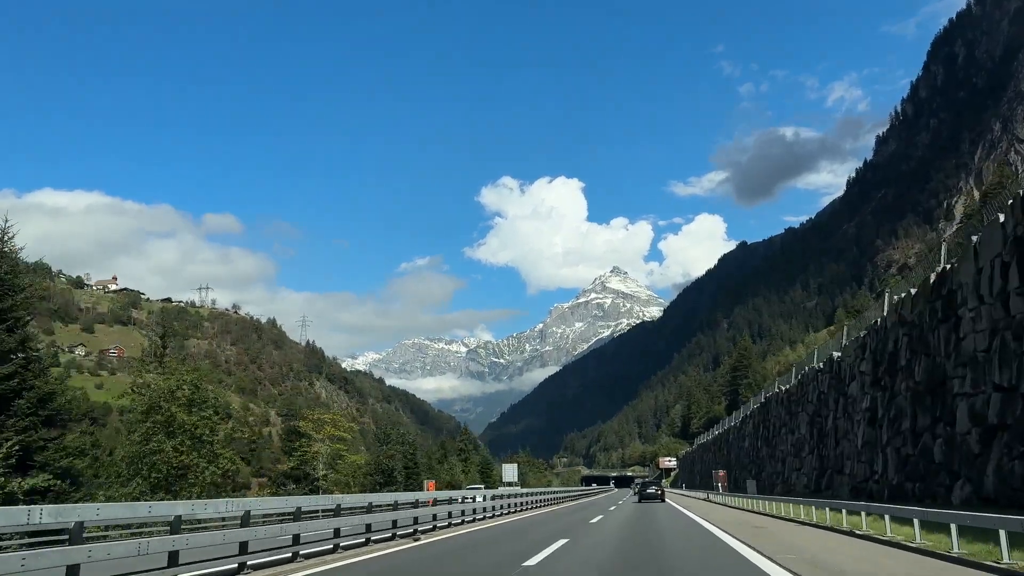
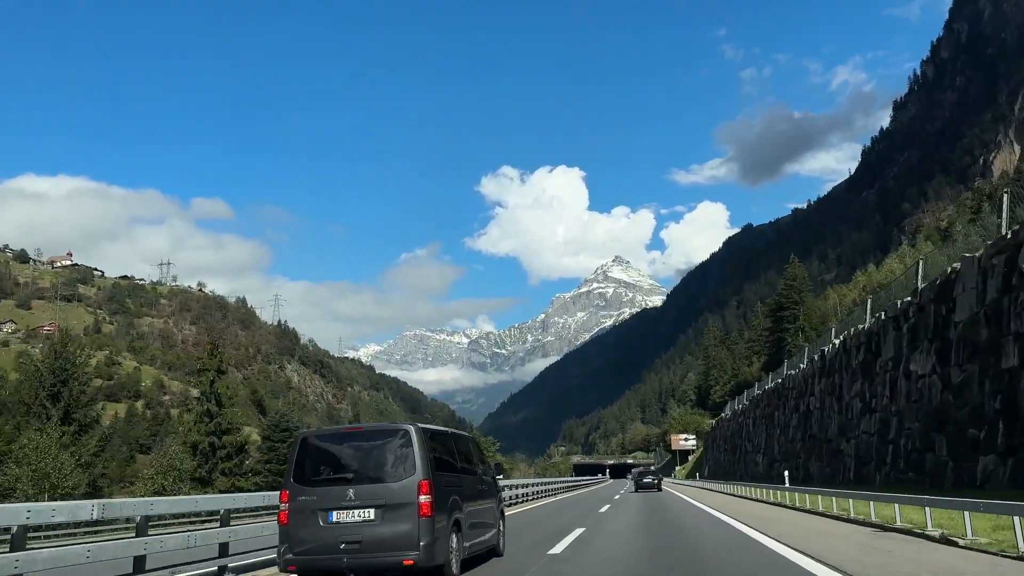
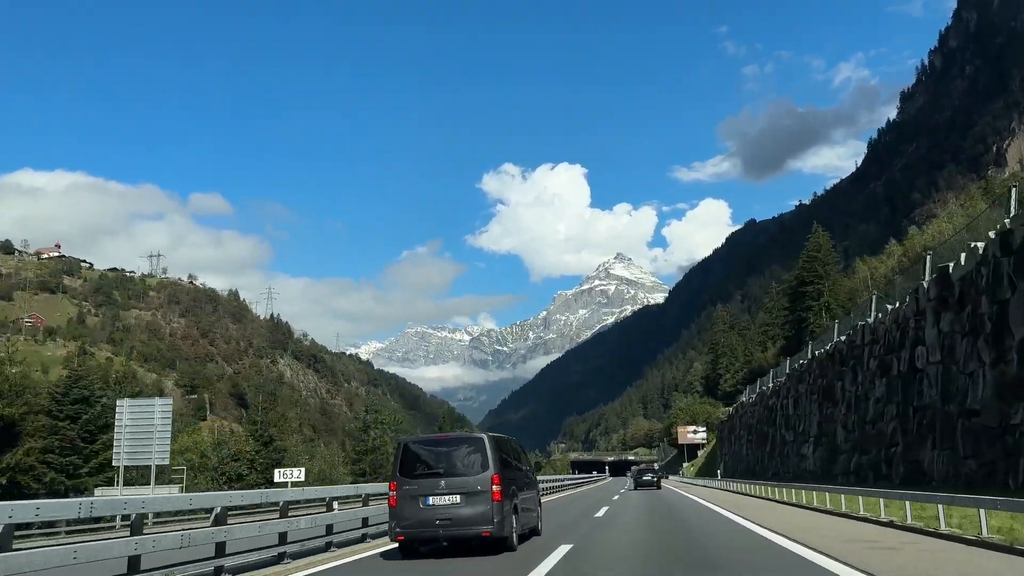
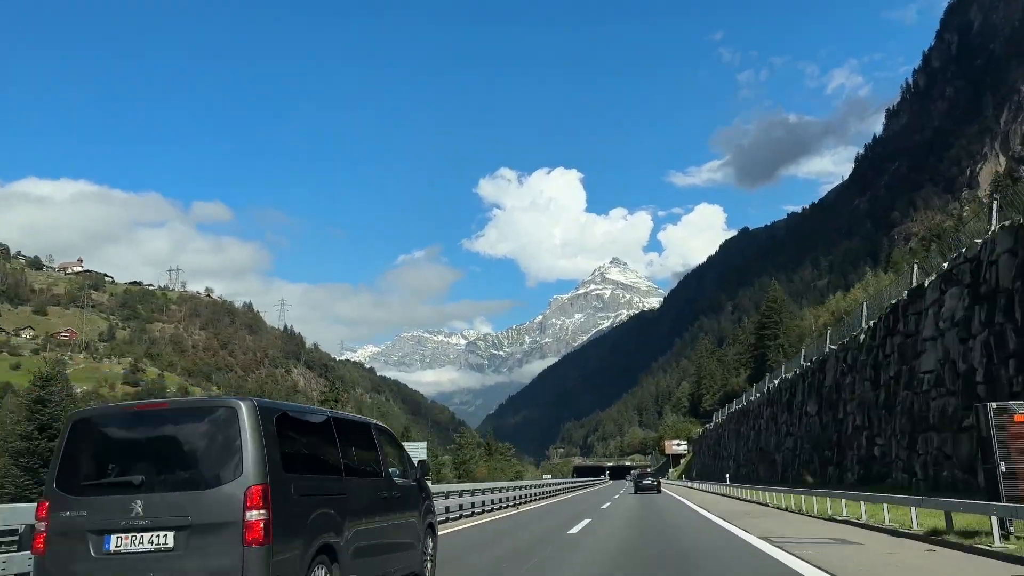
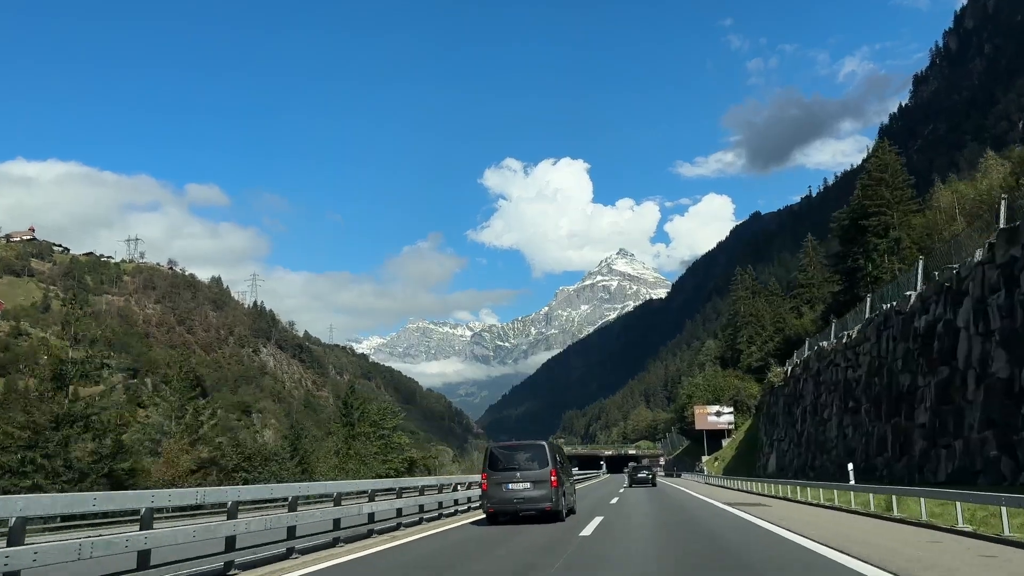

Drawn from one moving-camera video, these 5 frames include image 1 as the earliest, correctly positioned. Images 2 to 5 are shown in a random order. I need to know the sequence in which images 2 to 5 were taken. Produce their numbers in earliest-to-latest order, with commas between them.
4, 2, 3, 5
